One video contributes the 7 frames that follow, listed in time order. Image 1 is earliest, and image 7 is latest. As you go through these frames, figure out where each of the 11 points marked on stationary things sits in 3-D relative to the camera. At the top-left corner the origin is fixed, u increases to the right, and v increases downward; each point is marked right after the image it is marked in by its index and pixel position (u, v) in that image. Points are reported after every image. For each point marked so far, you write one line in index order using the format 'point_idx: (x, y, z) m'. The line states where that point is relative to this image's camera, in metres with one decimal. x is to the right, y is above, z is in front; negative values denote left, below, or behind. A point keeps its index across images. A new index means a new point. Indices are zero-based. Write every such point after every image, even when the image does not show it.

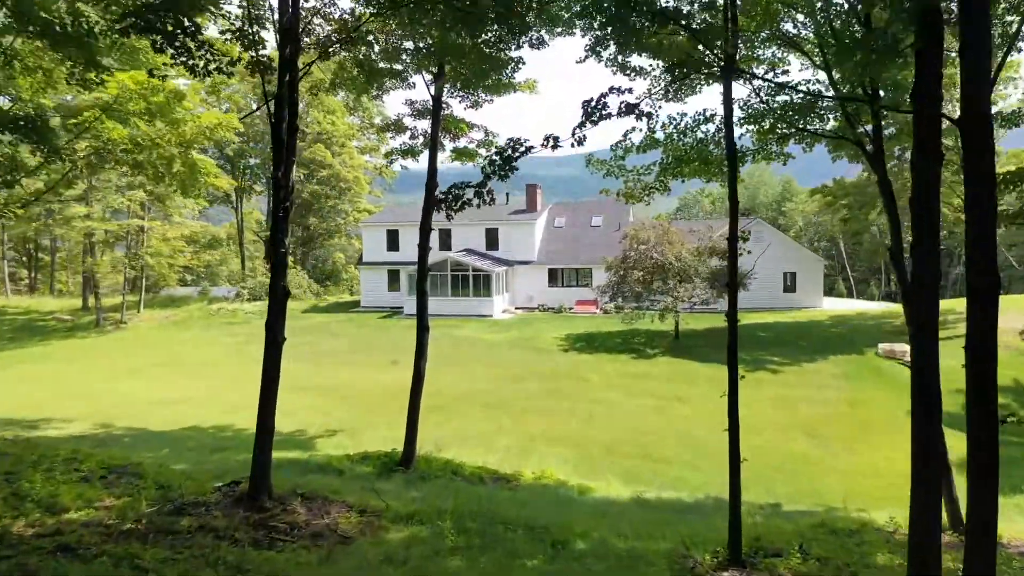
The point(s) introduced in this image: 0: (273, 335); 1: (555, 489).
0: (-3.3, -0.6, +10.4) m
1: (+0.8, -3.8, +14.0) m
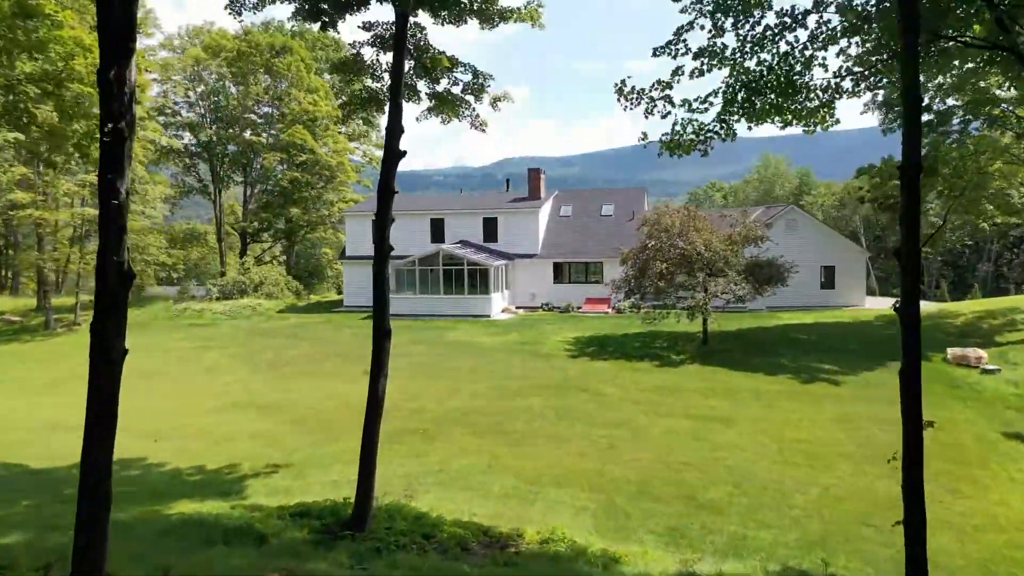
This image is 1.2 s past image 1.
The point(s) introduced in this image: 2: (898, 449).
0: (-3.4, -0.5, +6.2) m
1: (+0.7, -3.6, +9.8) m
2: (+8.2, -3.4, +15.9) m
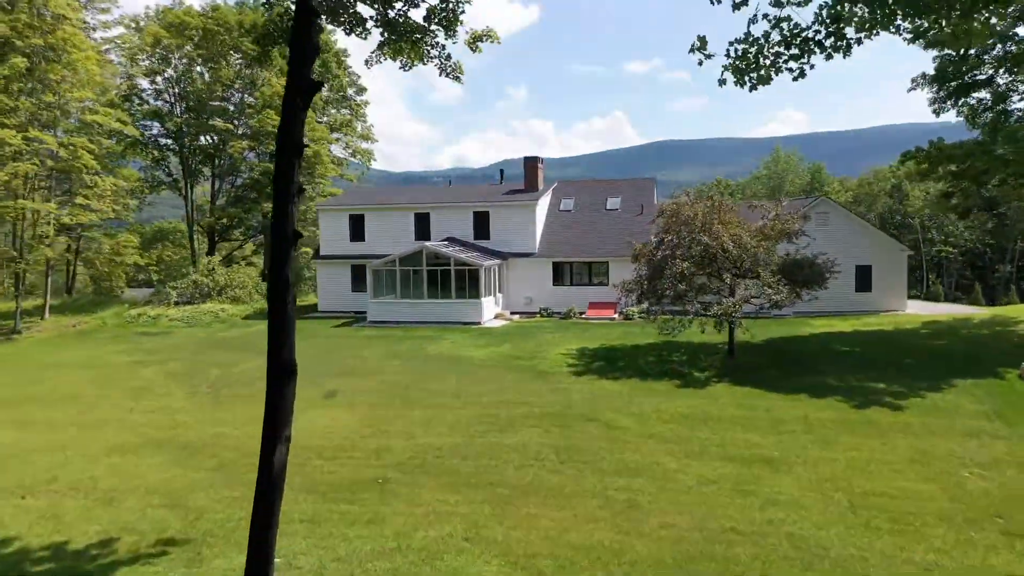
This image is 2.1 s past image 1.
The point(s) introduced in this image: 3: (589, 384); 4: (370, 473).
0: (-3.6, -0.6, +2.4) m
1: (+0.5, -3.7, +6.0) m
2: (+8.0, -3.5, +12.1) m
3: (+1.9, -2.4, +18.4) m
4: (-2.4, -3.1, +12.7) m
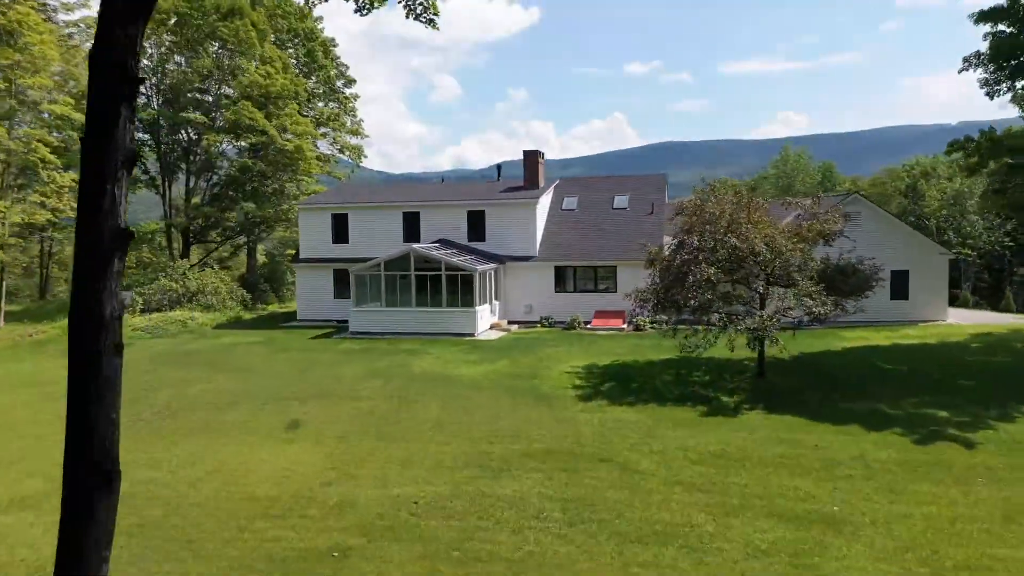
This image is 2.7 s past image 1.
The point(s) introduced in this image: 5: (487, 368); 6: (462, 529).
0: (-3.6, -0.7, -0.4) m
1: (+0.5, -3.9, +3.2) m
2: (+7.9, -3.7, +9.4) m
3: (+1.8, -2.6, +15.6) m
4: (-2.5, -3.3, +9.9) m
5: (-0.7, -2.1, +19.9) m
6: (-0.7, -3.3, +10.3) m
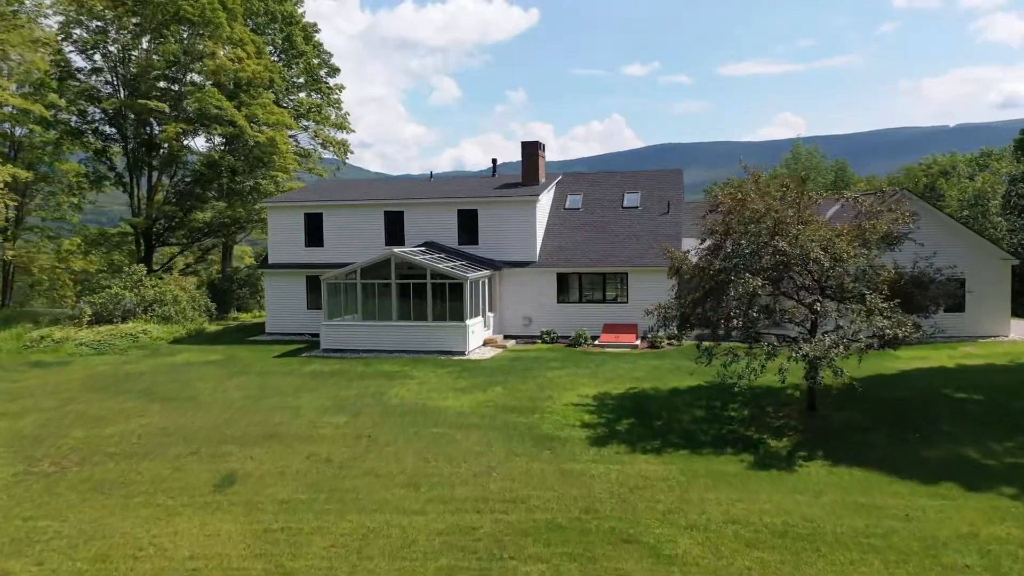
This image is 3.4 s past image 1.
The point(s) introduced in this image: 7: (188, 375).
0: (-3.7, -1.0, -3.7) m
1: (+0.4, -4.1, -0.1) m
2: (+7.8, -4.0, +6.0) m
3: (+1.7, -2.9, +12.3) m
4: (-2.5, -3.6, +6.5) m
5: (-0.8, -2.4, +16.6) m
6: (-0.8, -3.6, +7.0) m
7: (-8.5, -2.3, +19.8) m
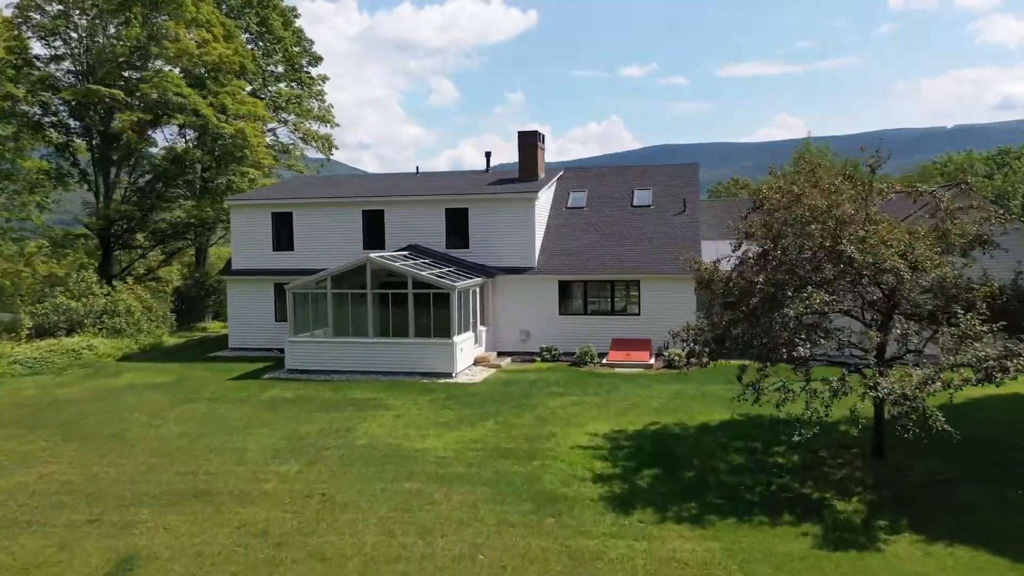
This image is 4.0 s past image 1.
0: (-3.8, -1.2, -6.7) m
1: (+0.3, -4.3, -3.1) m
2: (+7.8, -4.2, +3.1) m
3: (+1.6, -3.1, +9.3) m
4: (-2.6, -3.8, +3.6) m
5: (-0.9, -2.7, +13.6) m
6: (-0.8, -3.8, +4.0) m
7: (-8.7, -2.6, +16.8) m
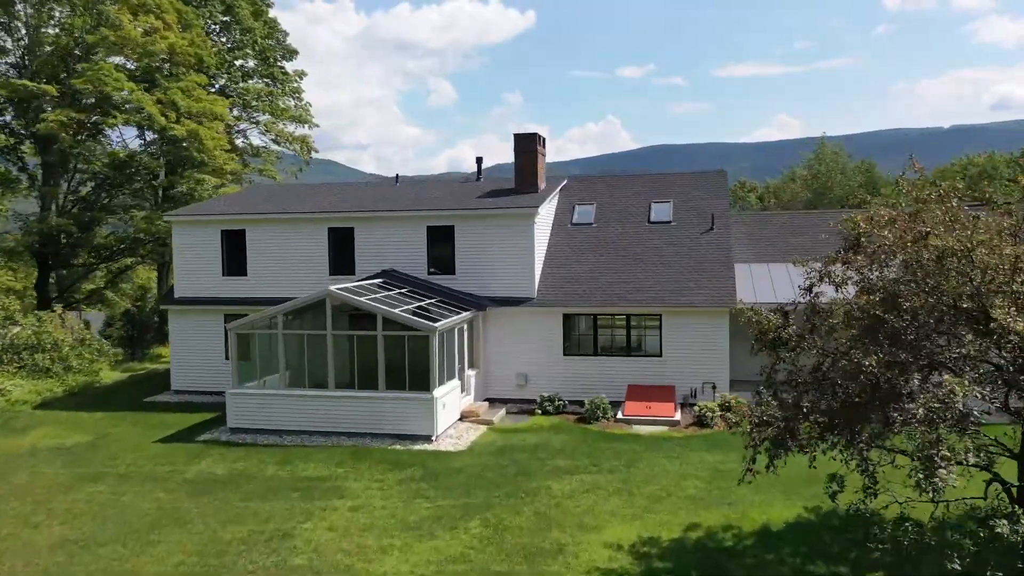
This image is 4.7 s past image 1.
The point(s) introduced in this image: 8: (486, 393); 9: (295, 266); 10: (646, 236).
0: (-3.8, -2.0, -10.3) m
1: (+0.3, -5.1, -6.7) m
2: (+7.7, -5.0, -0.5) m
3: (+1.5, -3.9, +5.8) m
4: (-2.7, -4.6, 0.0) m
5: (-1.0, -3.5, +10.1) m
6: (-0.9, -4.6, +0.5) m
7: (-8.8, -3.4, +13.2) m
8: (-0.6, -2.4, +17.7) m
9: (-5.3, +0.6, +18.6) m
10: (+3.3, +1.3, +18.9) m
